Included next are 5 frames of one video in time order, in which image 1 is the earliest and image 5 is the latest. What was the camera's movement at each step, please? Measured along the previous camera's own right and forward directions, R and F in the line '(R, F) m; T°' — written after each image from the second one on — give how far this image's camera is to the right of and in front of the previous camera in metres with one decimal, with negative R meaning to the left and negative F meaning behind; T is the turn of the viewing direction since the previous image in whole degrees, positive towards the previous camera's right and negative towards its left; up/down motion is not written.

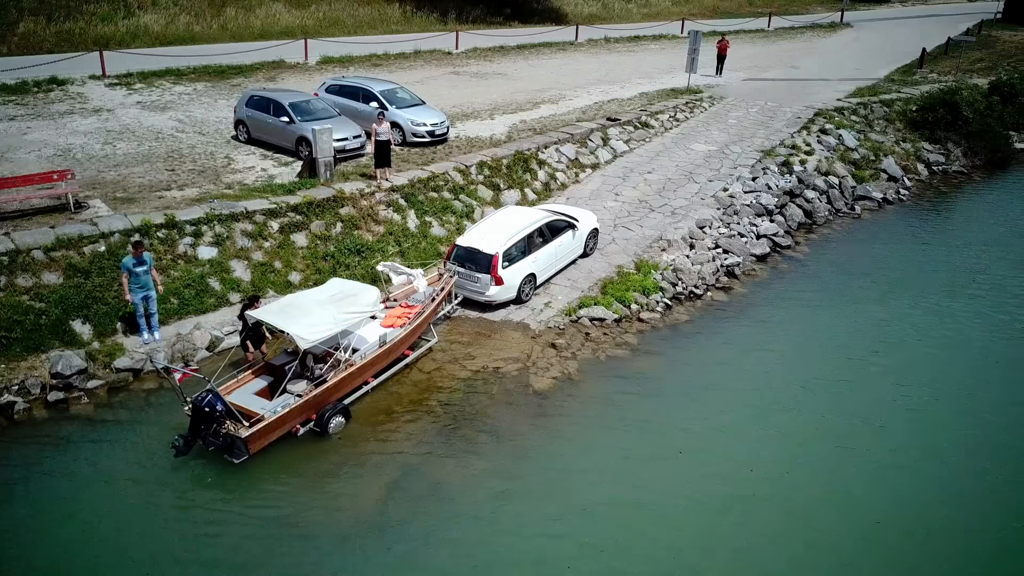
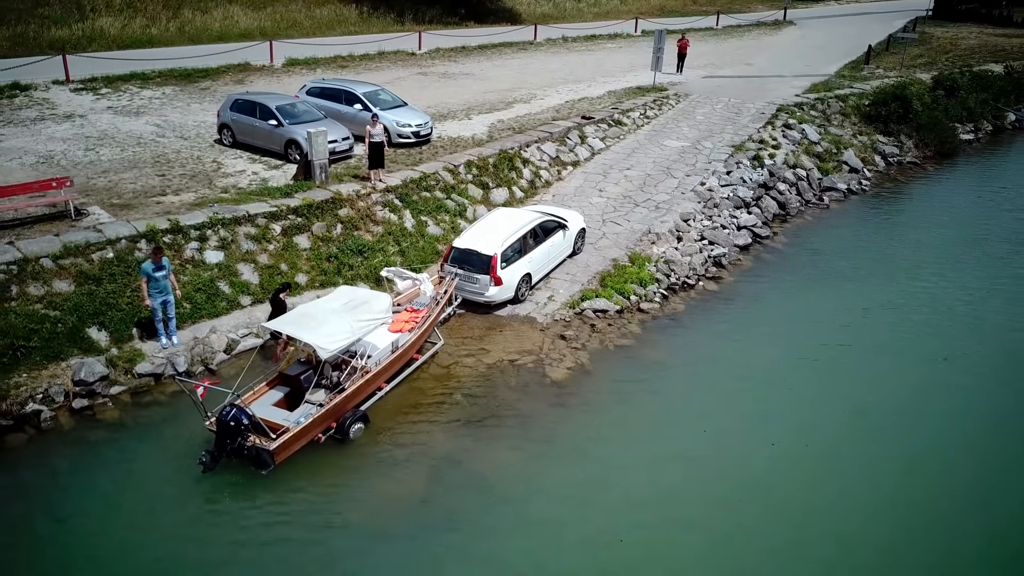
(-1.3, -0.4) m; +4°
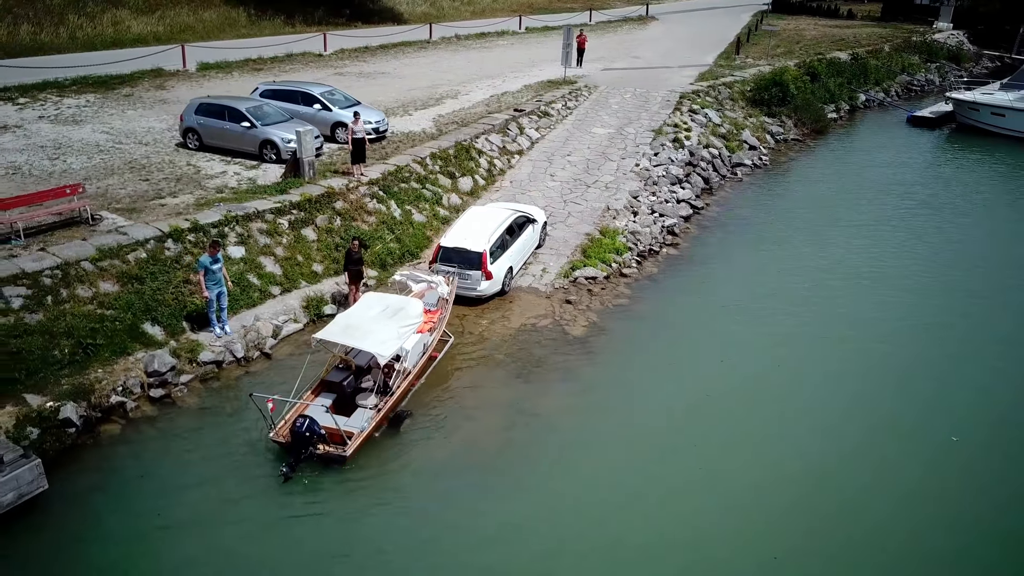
(-3.3, -1.6) m; +10°
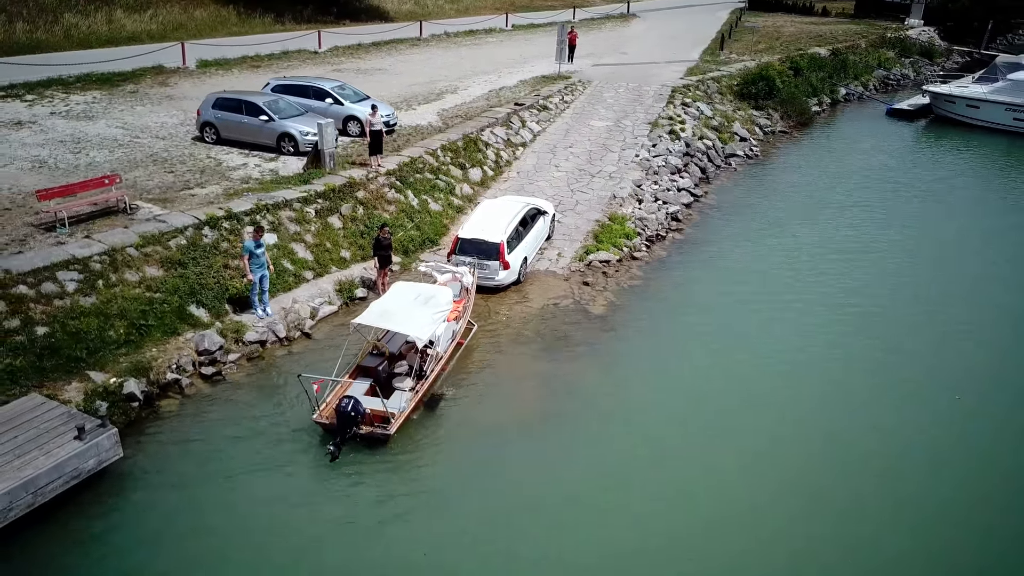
(-1.0, -0.8) m; +2°
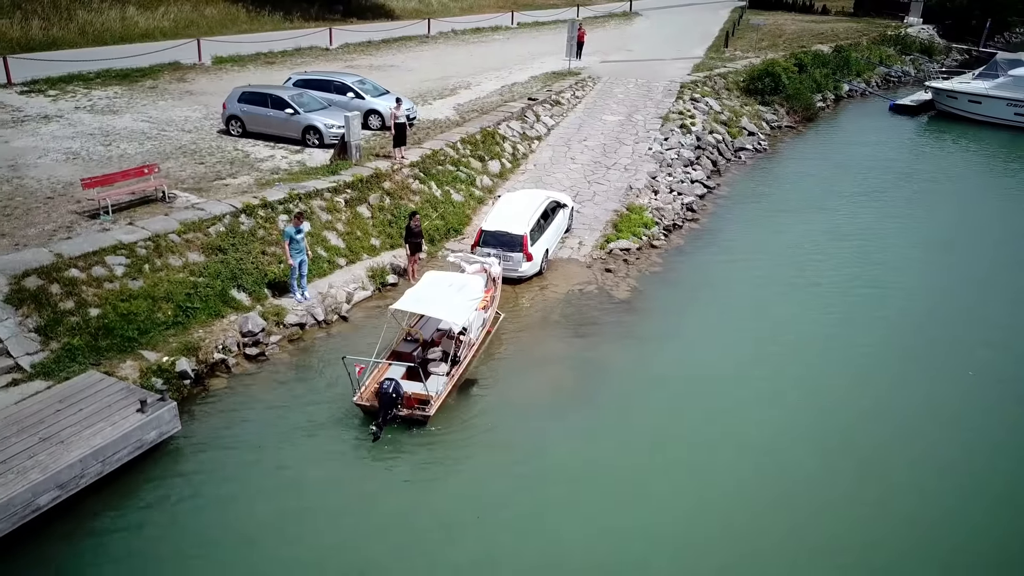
(-0.7, -0.5) m; 0°
